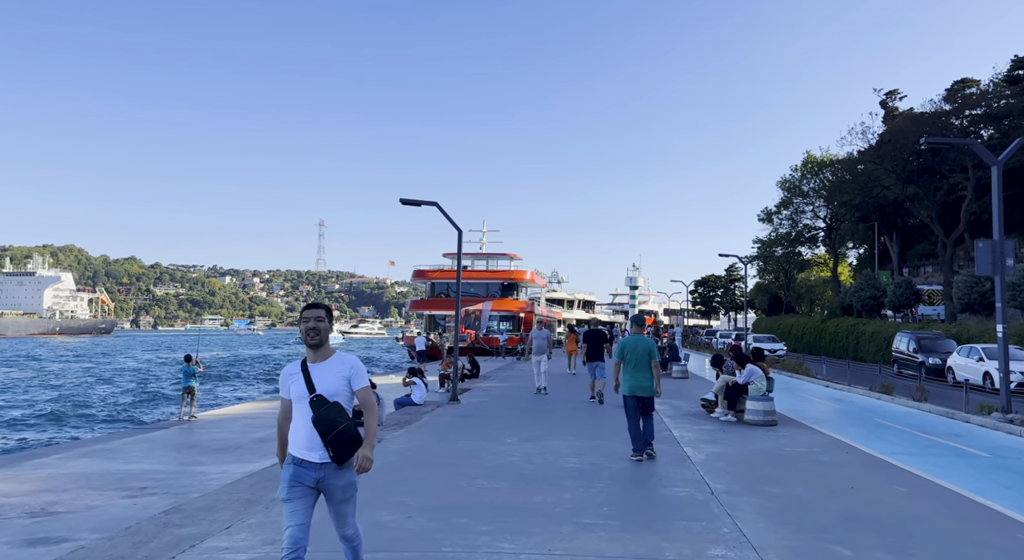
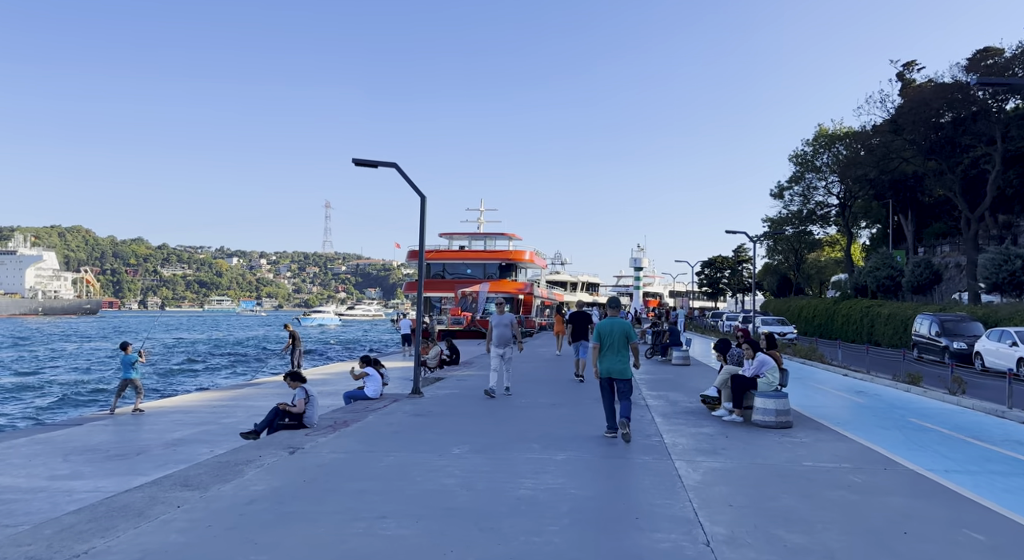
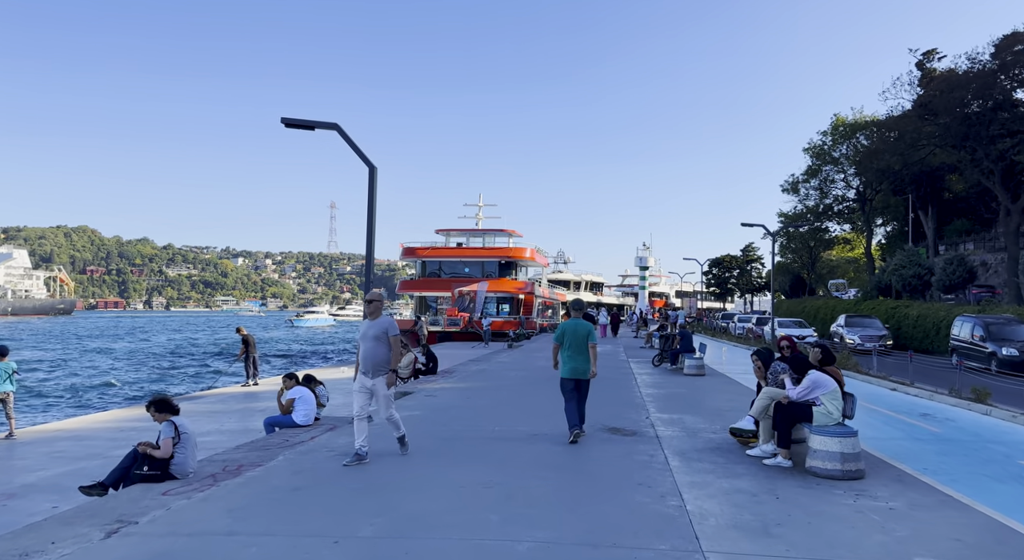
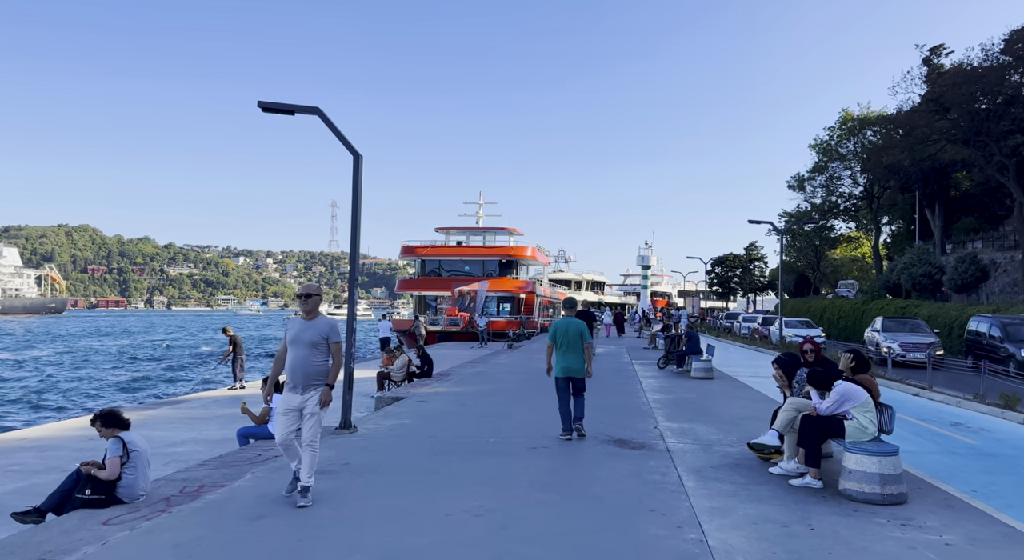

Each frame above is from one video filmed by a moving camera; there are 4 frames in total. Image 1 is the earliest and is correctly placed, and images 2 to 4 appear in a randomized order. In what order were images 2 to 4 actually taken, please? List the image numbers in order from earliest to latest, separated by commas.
2, 3, 4
